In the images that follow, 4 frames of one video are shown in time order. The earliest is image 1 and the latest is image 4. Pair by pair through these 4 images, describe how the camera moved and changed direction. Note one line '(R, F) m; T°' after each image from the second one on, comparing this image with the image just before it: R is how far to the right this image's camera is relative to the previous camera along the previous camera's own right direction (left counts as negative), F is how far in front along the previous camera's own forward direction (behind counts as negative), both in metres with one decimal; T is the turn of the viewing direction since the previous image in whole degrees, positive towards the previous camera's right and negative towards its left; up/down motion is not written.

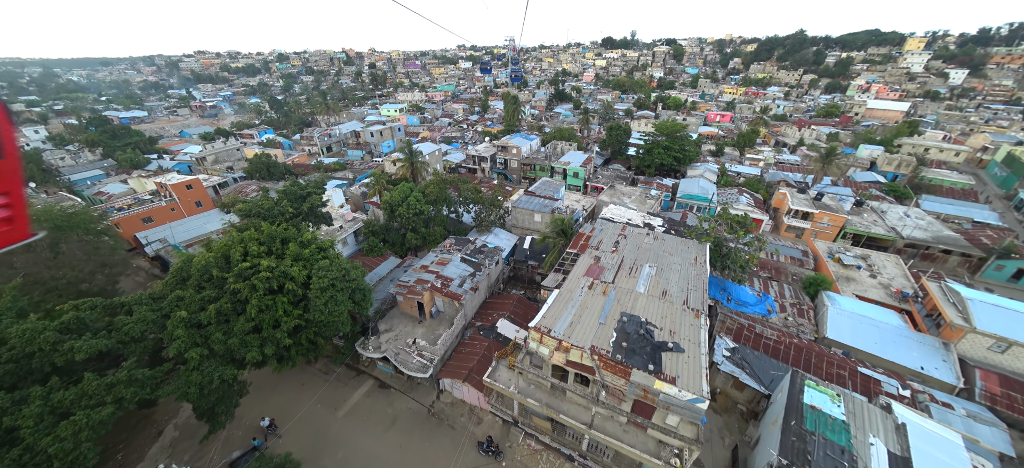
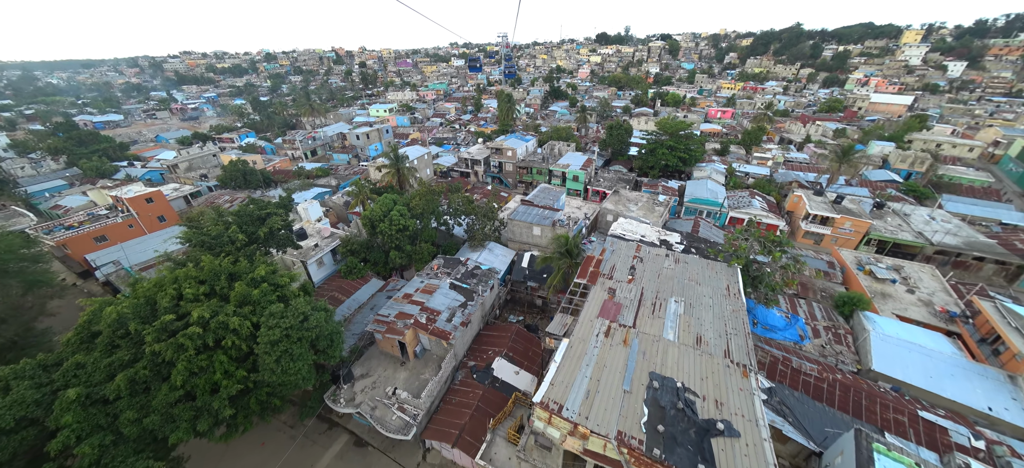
(0.0, +2.7) m; +1°
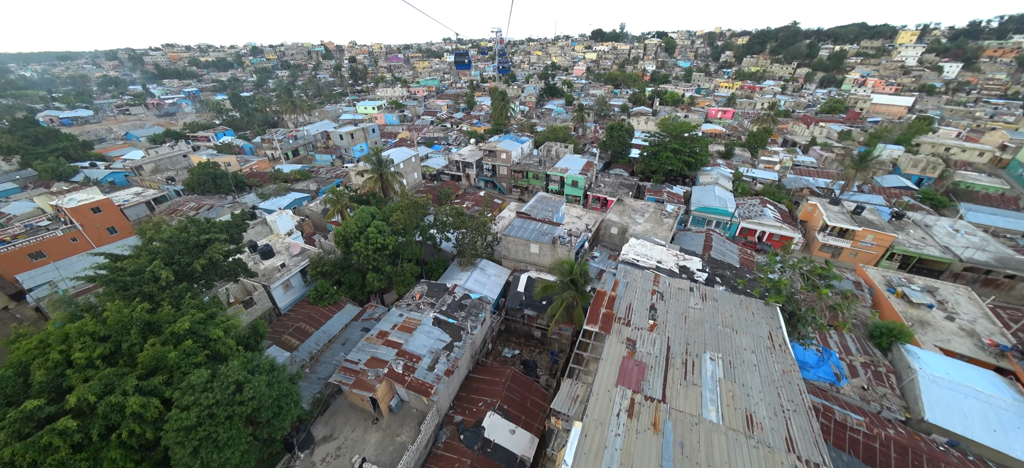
(0.0, +2.7) m; +1°
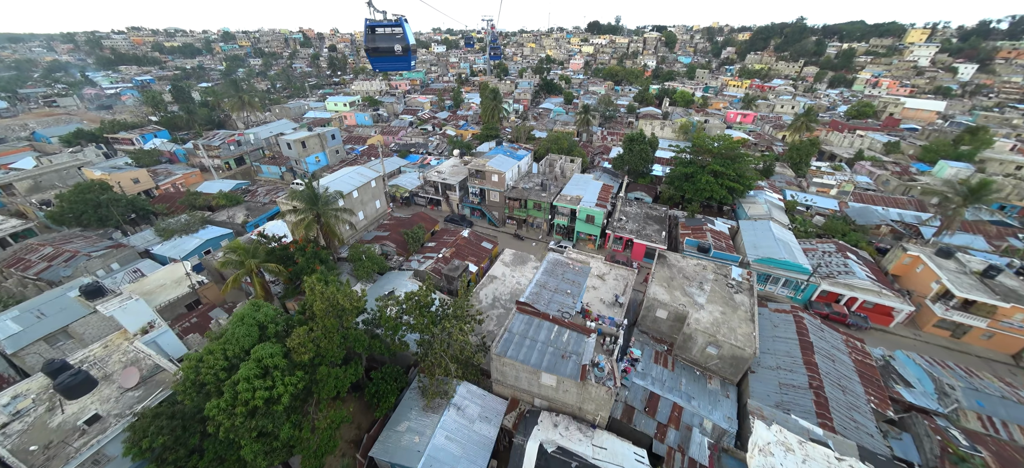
(-0.3, +8.8) m; +2°
